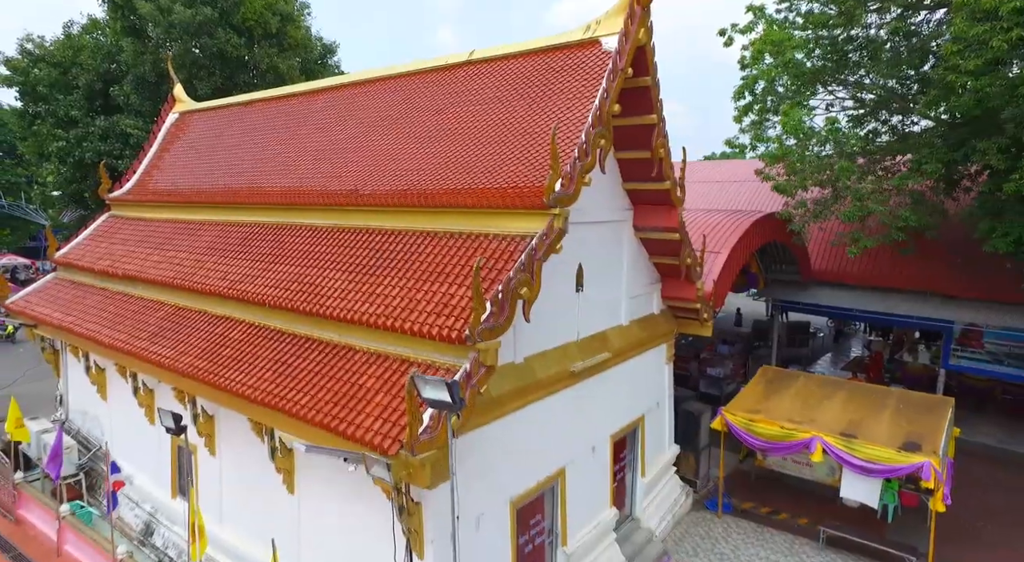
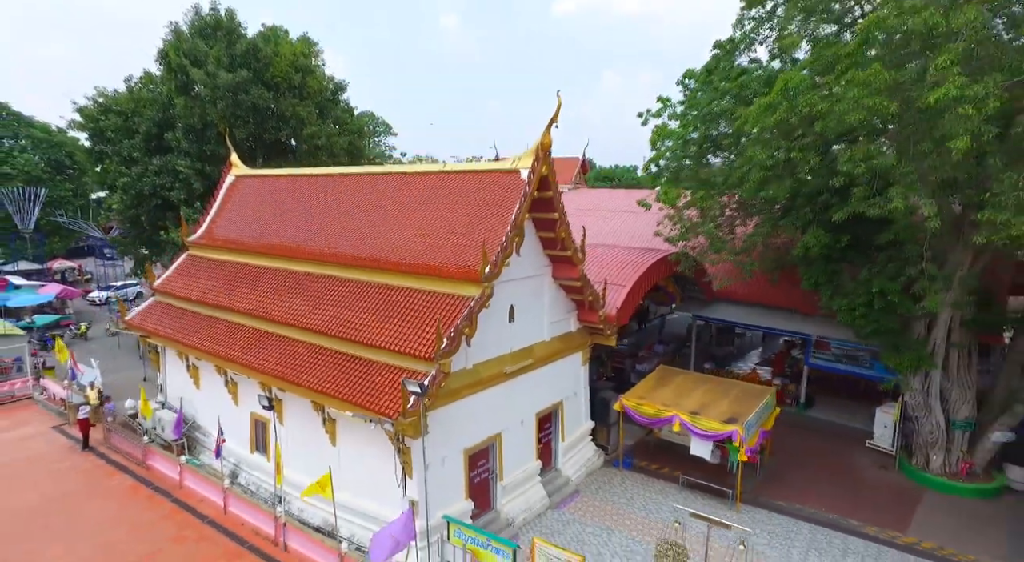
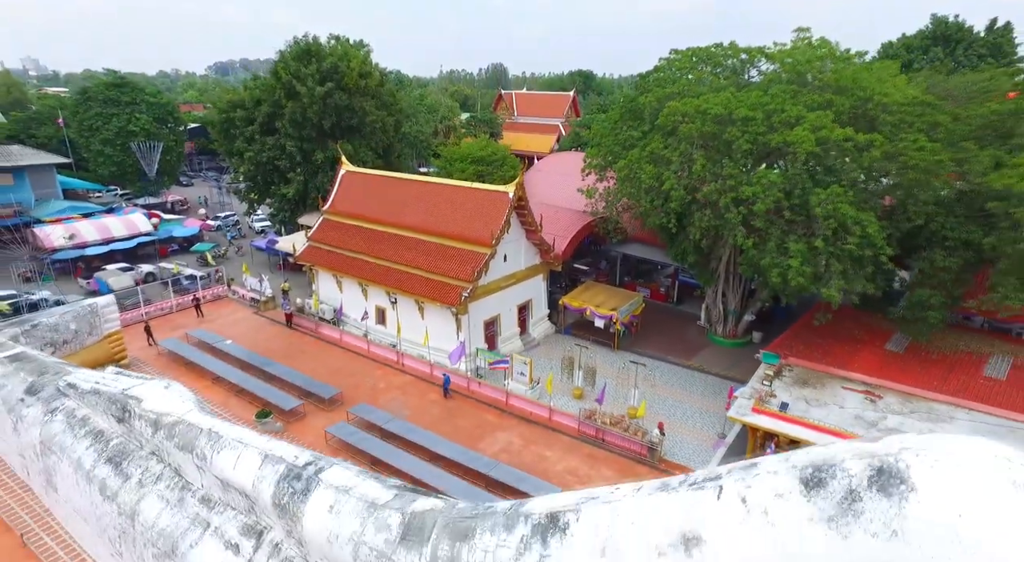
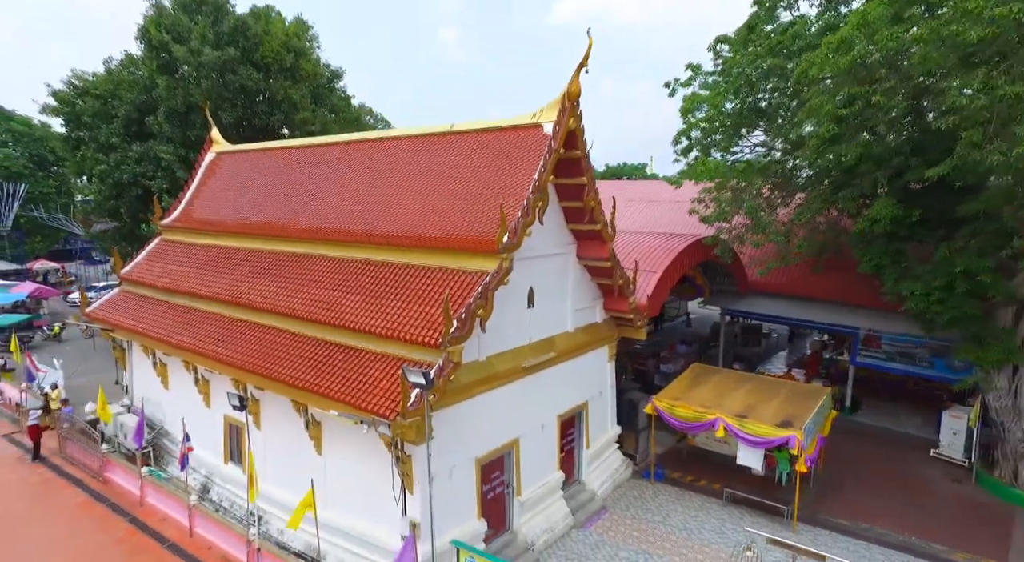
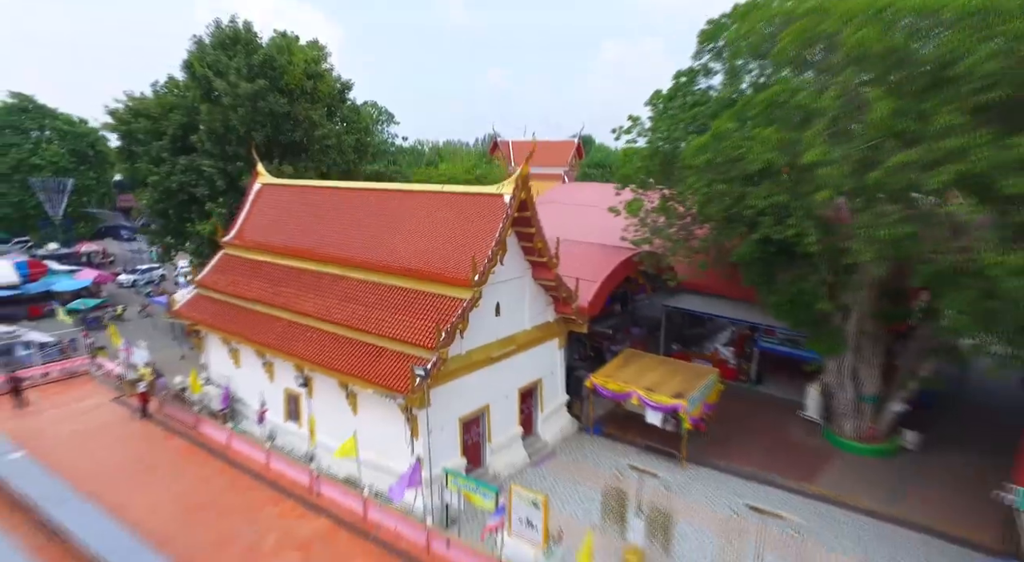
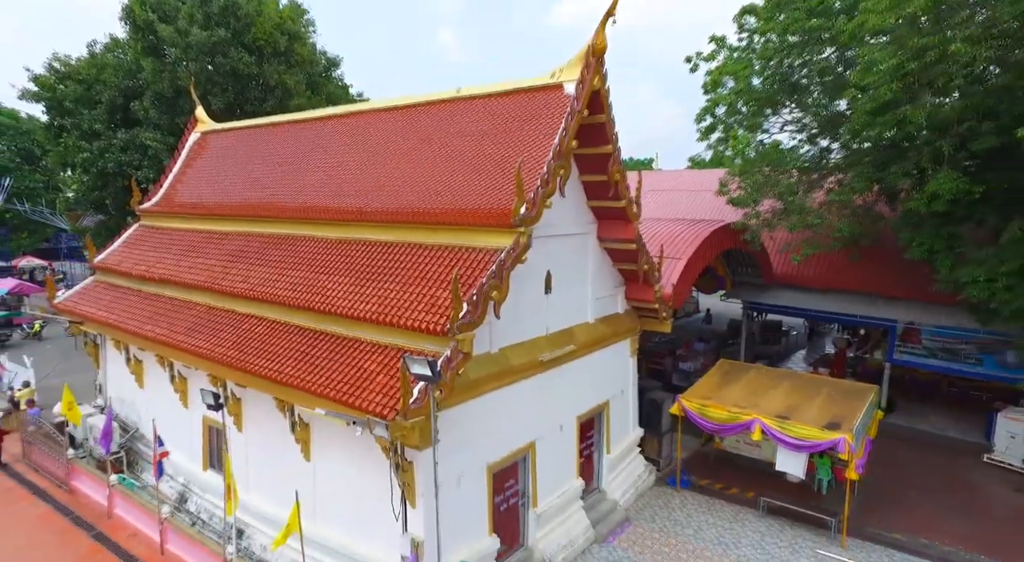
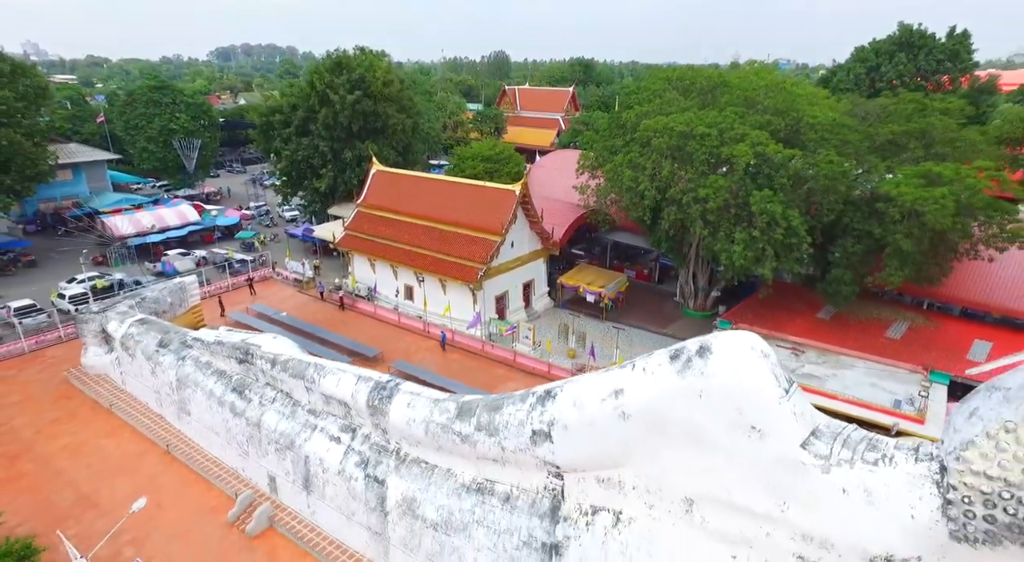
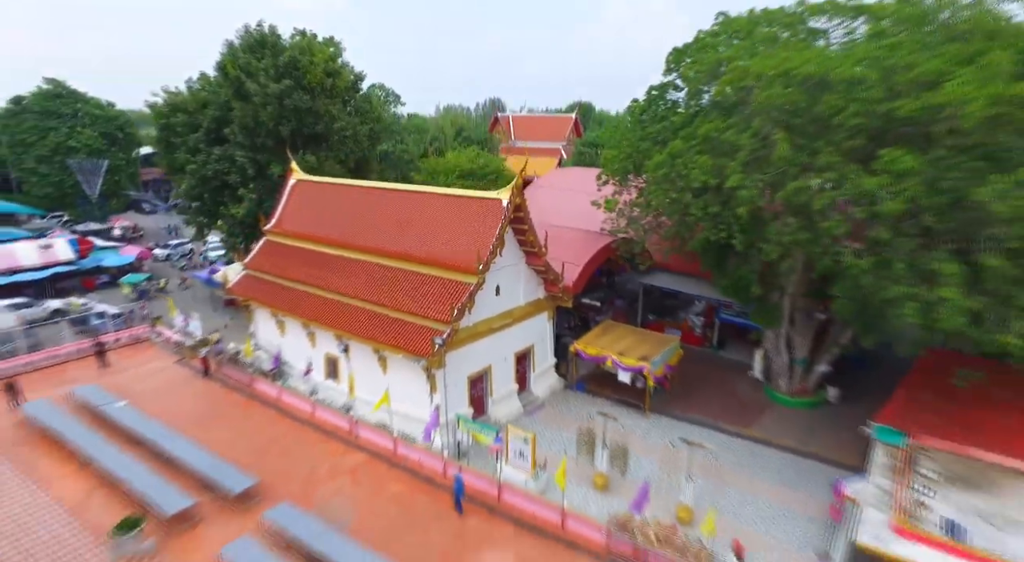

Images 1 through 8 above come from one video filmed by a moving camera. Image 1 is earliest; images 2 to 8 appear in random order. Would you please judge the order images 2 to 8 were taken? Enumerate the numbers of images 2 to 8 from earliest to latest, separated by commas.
6, 4, 2, 5, 8, 3, 7
